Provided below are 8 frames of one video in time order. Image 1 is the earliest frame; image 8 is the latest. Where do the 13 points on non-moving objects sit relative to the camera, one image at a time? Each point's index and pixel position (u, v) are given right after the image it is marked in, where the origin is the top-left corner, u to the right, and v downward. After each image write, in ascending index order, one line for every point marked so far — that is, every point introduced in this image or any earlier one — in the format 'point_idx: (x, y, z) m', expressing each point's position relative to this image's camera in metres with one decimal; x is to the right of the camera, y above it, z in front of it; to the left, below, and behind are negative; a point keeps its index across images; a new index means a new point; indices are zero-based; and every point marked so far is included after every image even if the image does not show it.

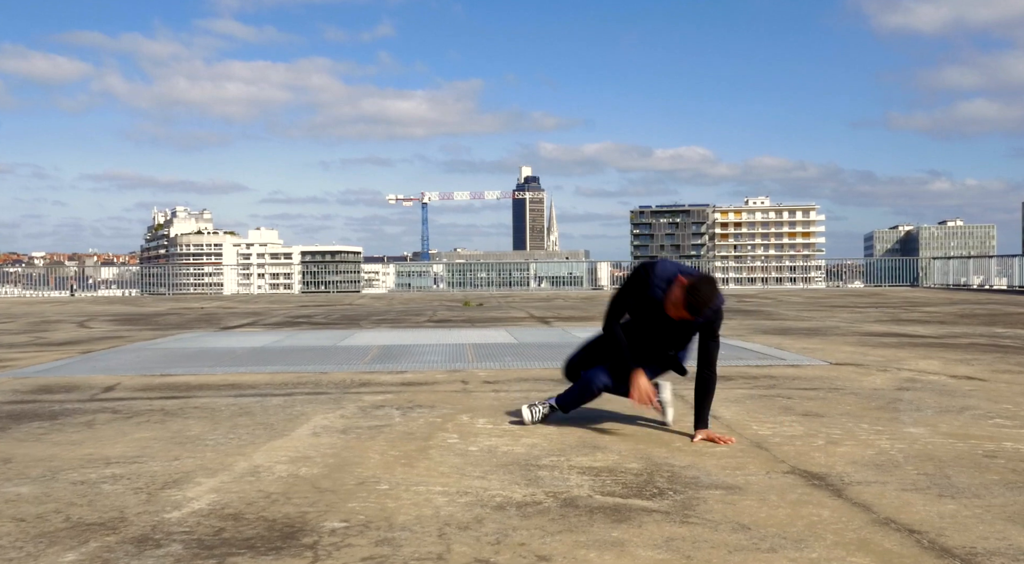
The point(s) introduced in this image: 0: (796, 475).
0: (+1.1, -0.7, +2.8) m
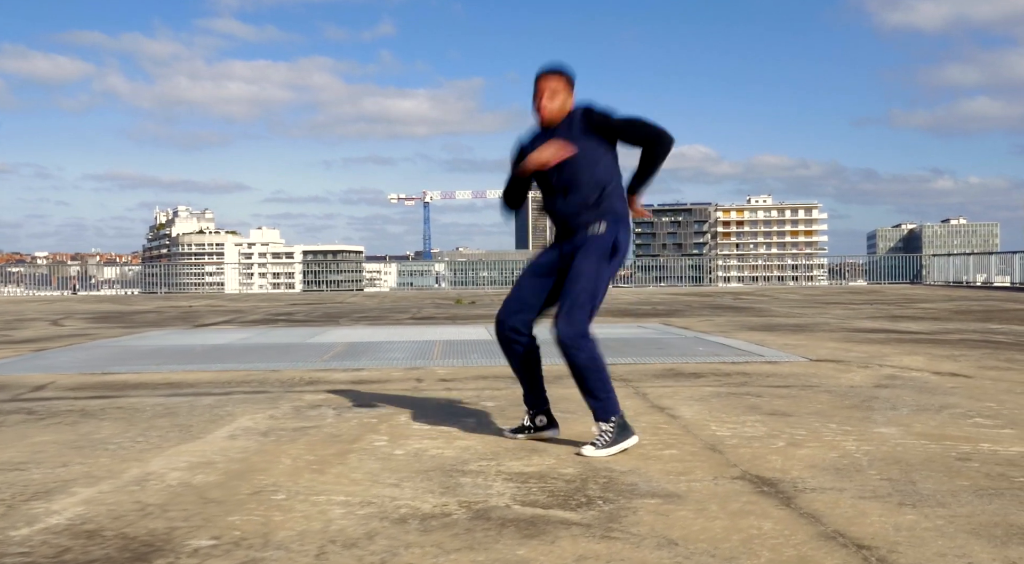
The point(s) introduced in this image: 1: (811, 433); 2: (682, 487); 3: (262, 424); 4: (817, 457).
0: (+0.8, -0.7, +2.6) m
1: (+1.3, -0.7, +3.3) m
2: (+0.6, -0.7, +2.5) m
3: (-1.1, -0.6, +3.4) m
4: (+1.2, -0.7, +2.9) m
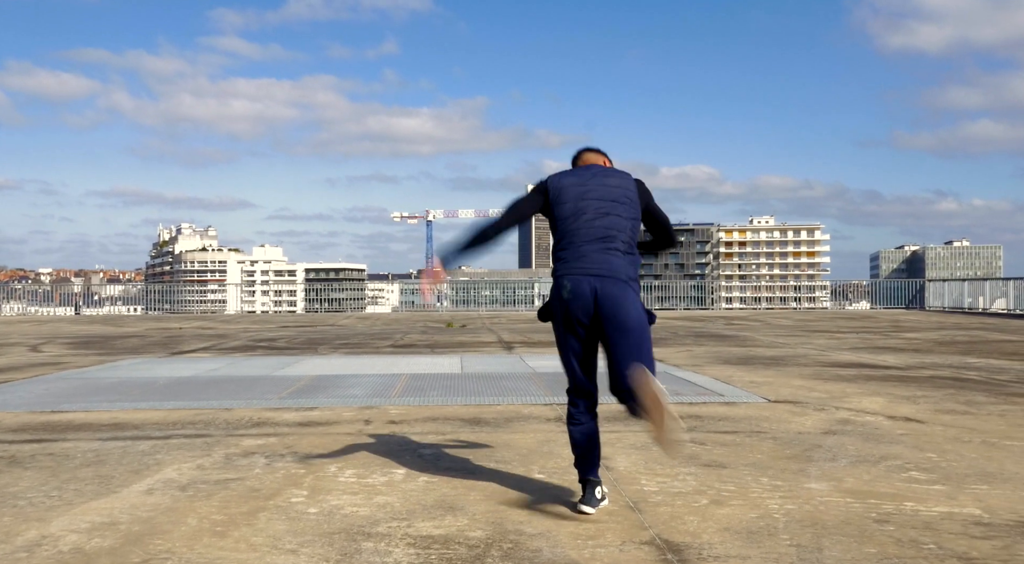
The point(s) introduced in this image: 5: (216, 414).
0: (+0.5, -0.9, +2.5) m
1: (+1.0, -0.9, +3.2) m
2: (+0.2, -0.9, +2.5) m
3: (-1.4, -0.9, +3.3) m
4: (+0.8, -0.9, +2.9) m
5: (-1.9, -0.9, +4.9) m
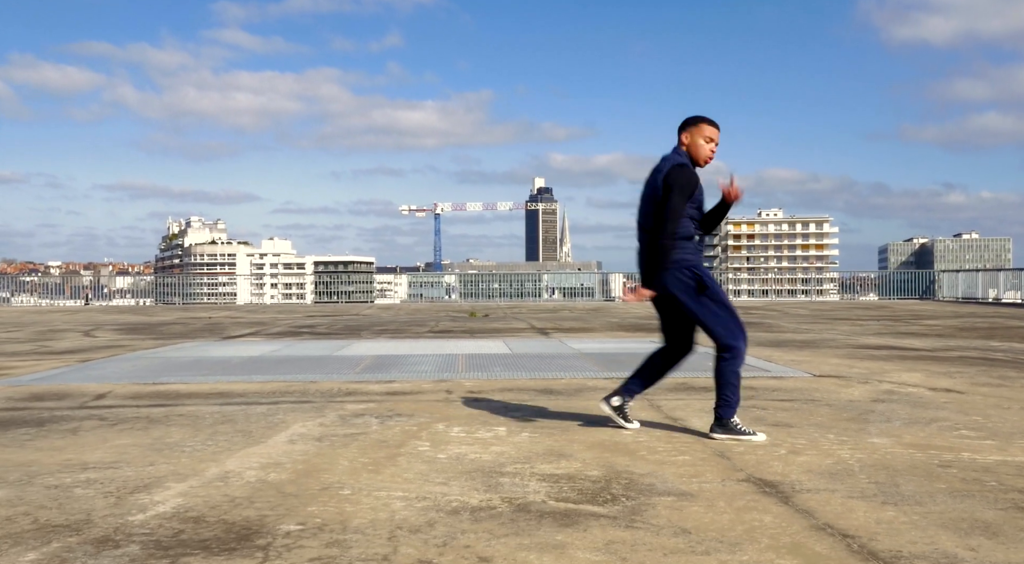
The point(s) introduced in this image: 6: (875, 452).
0: (+0.9, -0.8, +2.9) m
1: (+1.4, -0.8, +3.6) m
2: (+0.7, -0.8, +2.9) m
3: (-1.0, -0.7, +3.7) m
4: (+1.3, -0.8, +3.2) m
5: (-1.4, -0.7, +5.3) m
6: (+1.6, -0.8, +3.4) m
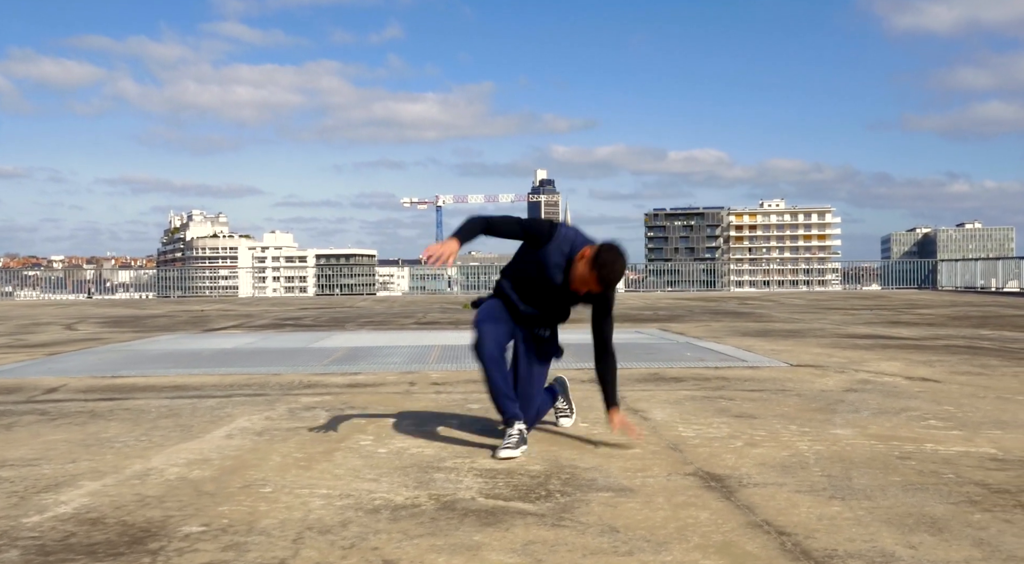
0: (+0.7, -0.7, +2.8) m
1: (+1.2, -0.7, +3.5) m
2: (+0.5, -0.7, +2.7) m
3: (-1.2, -0.7, +3.6) m
4: (+1.1, -0.7, +3.1) m
5: (-1.7, -0.7, +5.2) m
6: (+1.4, -0.7, +3.3) m
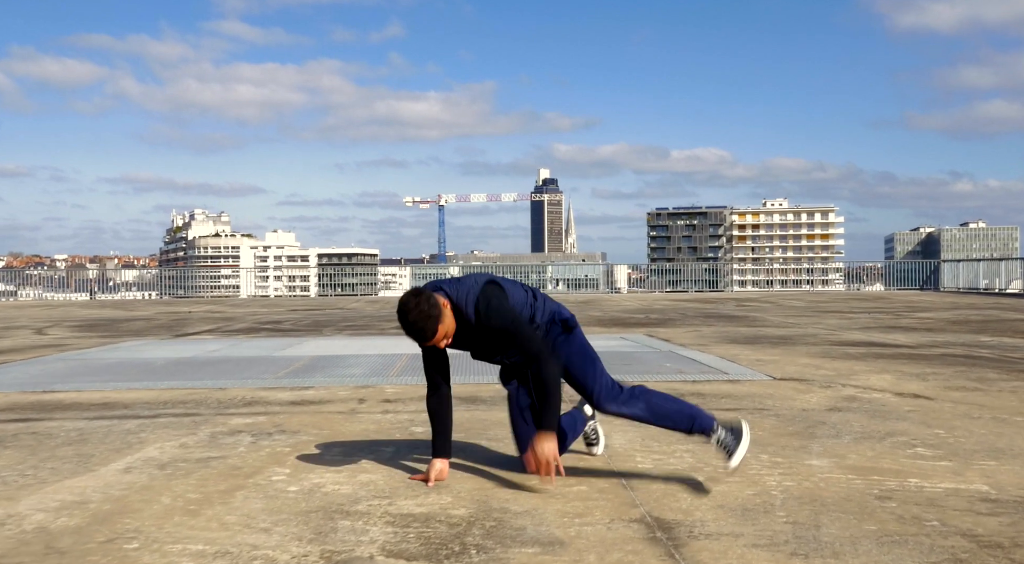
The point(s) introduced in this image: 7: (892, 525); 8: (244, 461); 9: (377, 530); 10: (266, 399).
0: (+0.4, -0.8, +2.4) m
1: (+0.9, -0.8, +3.1) m
2: (+0.2, -0.8, +2.4) m
3: (-1.5, -0.7, +3.3) m
4: (+0.8, -0.8, +2.7) m
5: (-1.9, -0.7, +4.8) m
6: (+1.1, -0.8, +2.9) m
7: (+1.2, -0.8, +2.4) m
8: (-1.1, -0.7, +3.2) m
9: (-0.4, -0.8, +2.4) m
10: (-1.5, -0.7, +4.7) m
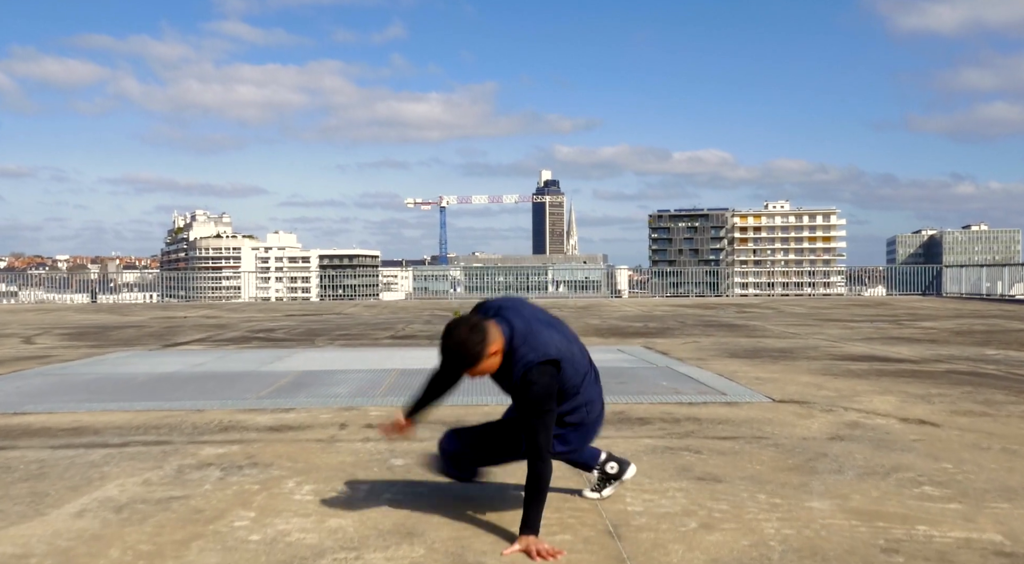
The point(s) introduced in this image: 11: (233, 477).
0: (+0.3, -0.9, +2.2) m
1: (+0.9, -0.9, +2.9) m
2: (+0.1, -0.9, +2.2) m
3: (-1.6, -0.8, +3.1) m
4: (+0.7, -0.9, +2.6) m
5: (-2.0, -0.8, +4.6) m
6: (+1.1, -0.9, +2.7) m
7: (+1.1, -0.9, +2.2) m
8: (-1.2, -0.9, +3.0) m
9: (-0.5, -0.9, +2.2) m
10: (-1.6, -0.8, +4.5) m
11: (-1.2, -0.9, +3.3) m
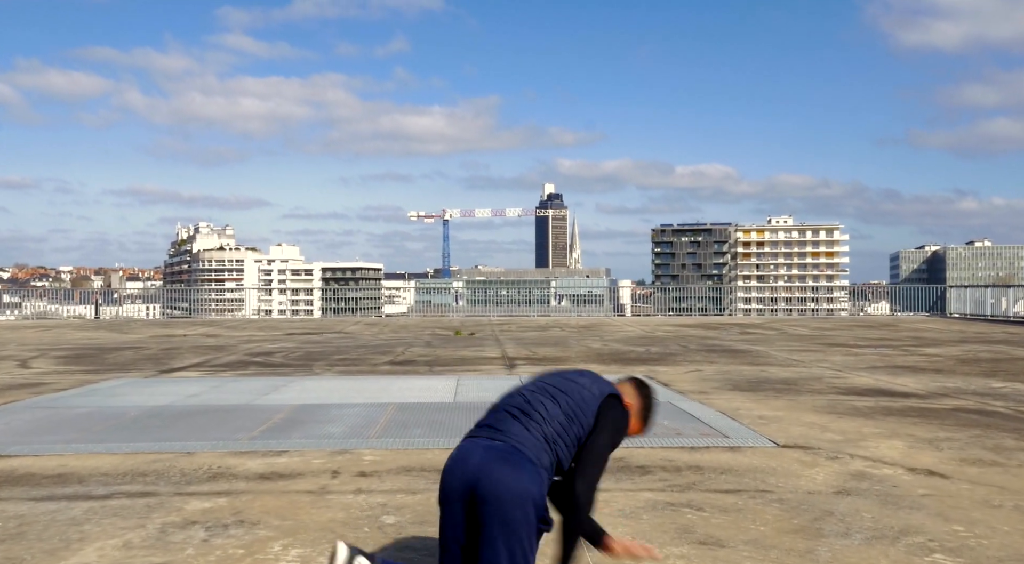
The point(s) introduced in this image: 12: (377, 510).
0: (+0.3, -1.1, +2.1) m
1: (+0.8, -1.1, +2.8) m
2: (+0.1, -1.1, +2.1) m
3: (-1.6, -1.1, +3.0) m
4: (+0.7, -1.1, +2.4) m
5: (-2.0, -1.1, +4.5) m
6: (+1.0, -1.1, +2.6) m
7: (+1.1, -1.1, +2.1) m
8: (-1.2, -1.1, +2.9) m
9: (-0.5, -1.1, +2.1) m
10: (-1.6, -1.1, +4.4) m
11: (-1.2, -1.1, +3.2) m
12: (-0.6, -1.1, +3.7) m
